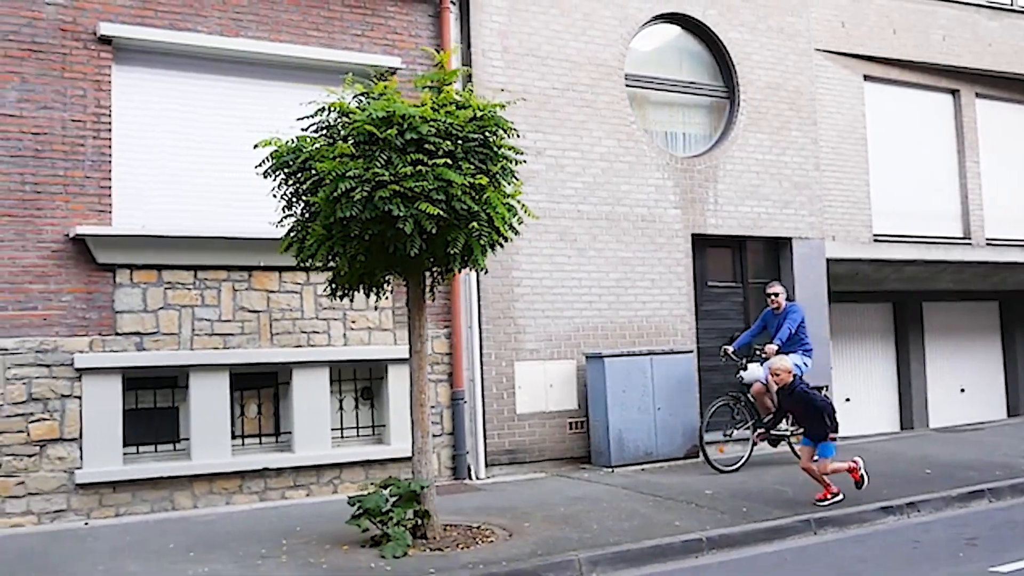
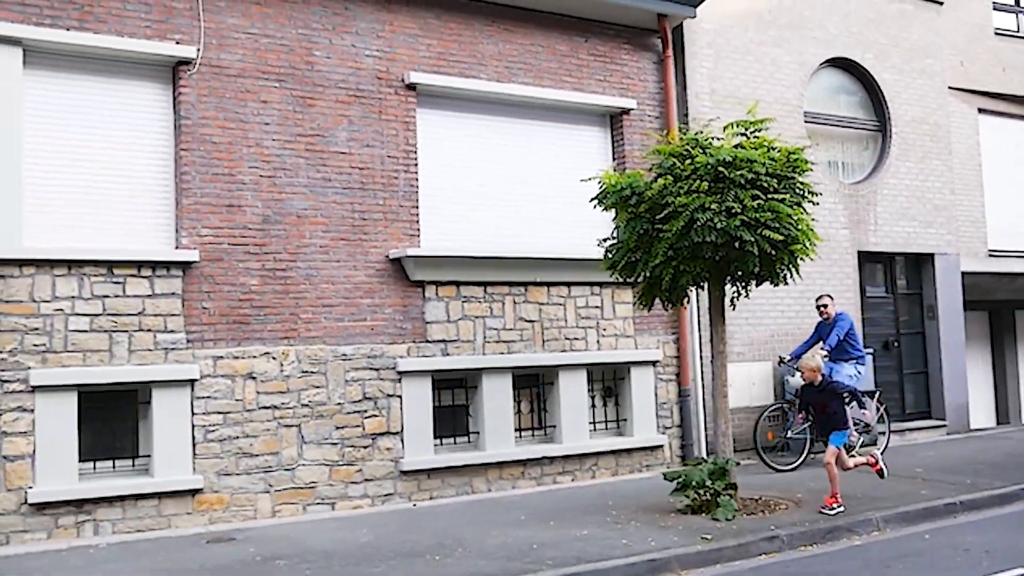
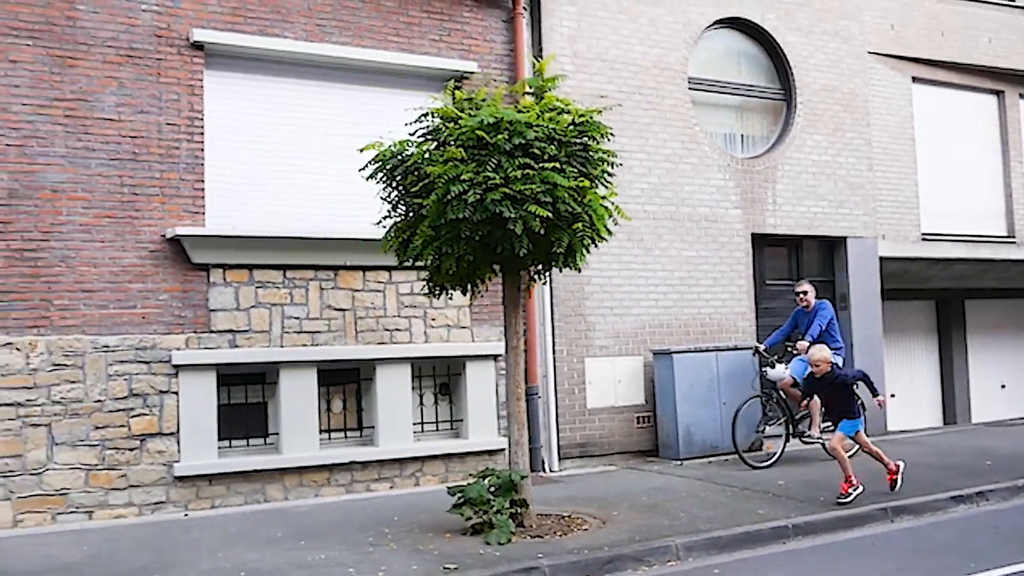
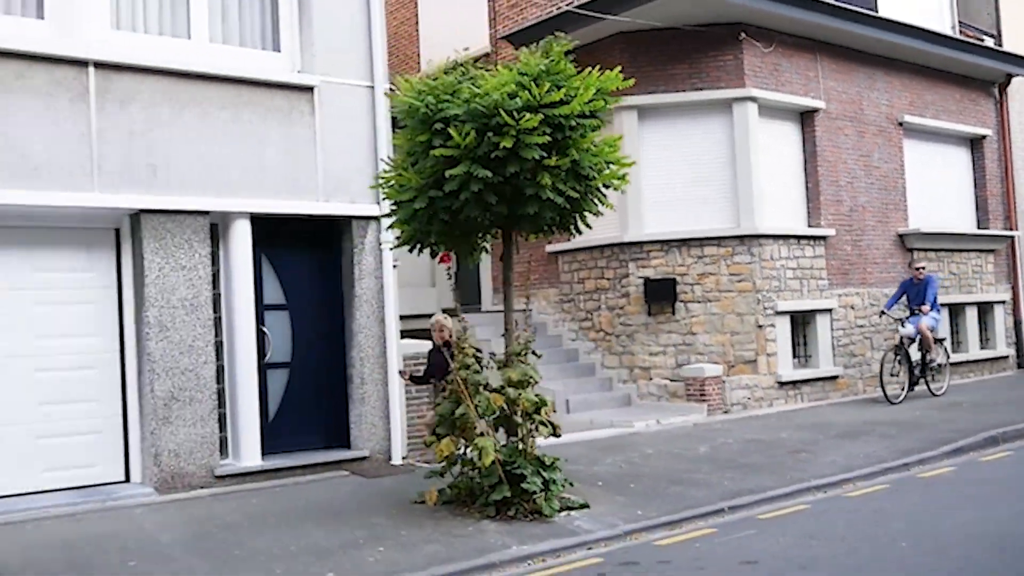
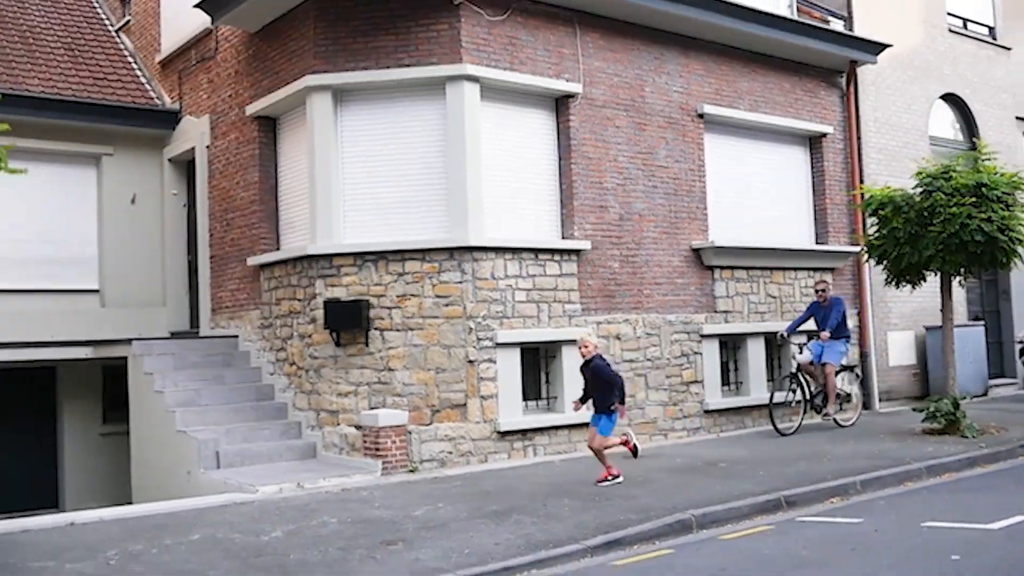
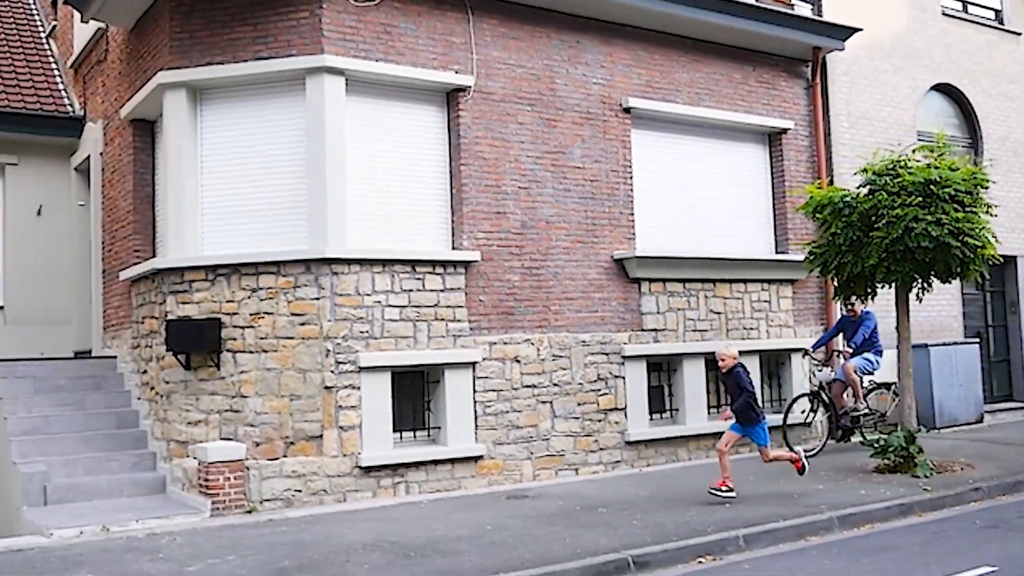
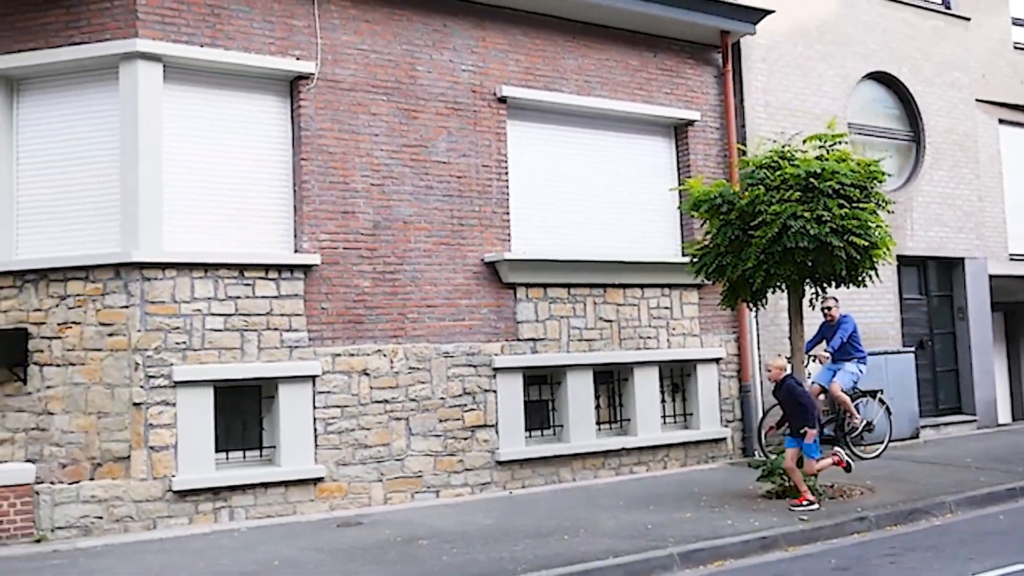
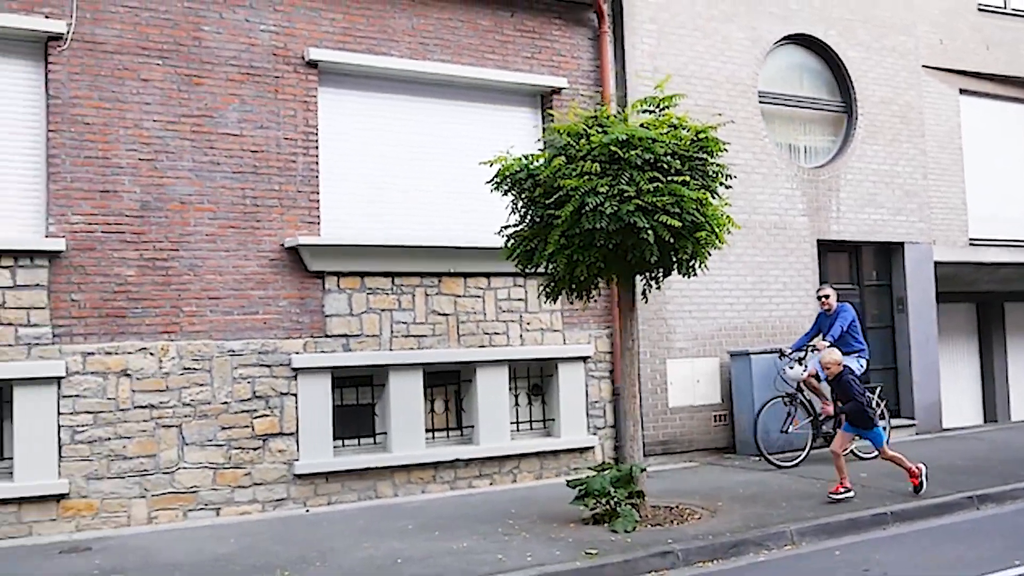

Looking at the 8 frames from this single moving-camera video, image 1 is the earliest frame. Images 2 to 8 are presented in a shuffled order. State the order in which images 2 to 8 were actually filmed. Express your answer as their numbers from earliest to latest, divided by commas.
3, 8, 2, 7, 6, 5, 4
